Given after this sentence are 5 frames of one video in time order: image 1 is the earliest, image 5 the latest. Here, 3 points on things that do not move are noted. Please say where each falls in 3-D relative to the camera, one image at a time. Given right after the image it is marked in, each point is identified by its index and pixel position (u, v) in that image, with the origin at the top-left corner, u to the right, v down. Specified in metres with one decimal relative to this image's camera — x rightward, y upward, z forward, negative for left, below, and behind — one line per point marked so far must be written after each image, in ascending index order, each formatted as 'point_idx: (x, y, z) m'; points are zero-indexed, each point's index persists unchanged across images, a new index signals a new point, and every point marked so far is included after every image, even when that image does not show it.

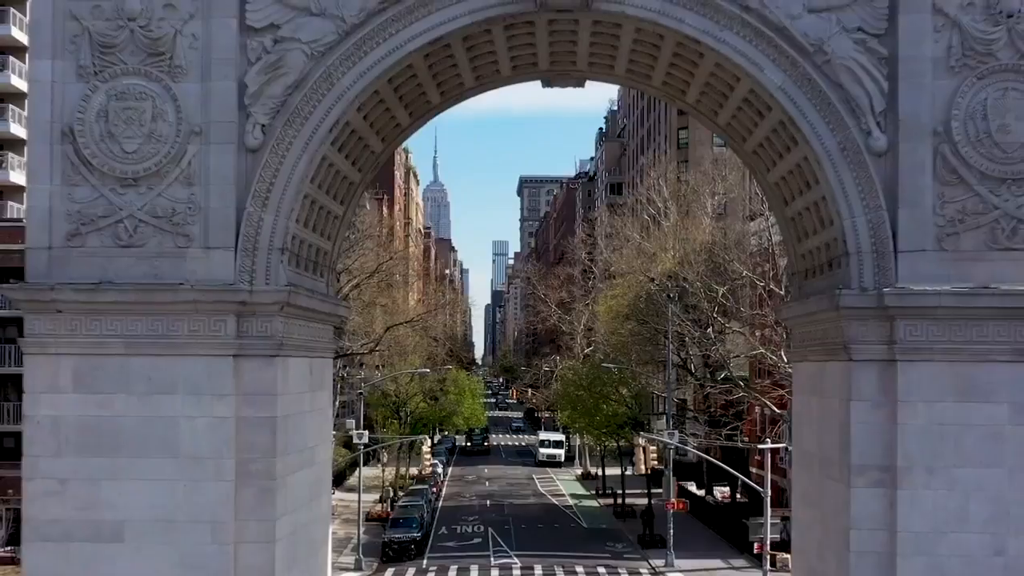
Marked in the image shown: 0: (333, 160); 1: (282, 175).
0: (-3.0, +2.1, +17.4) m
1: (-3.6, +1.8, +16.3) m
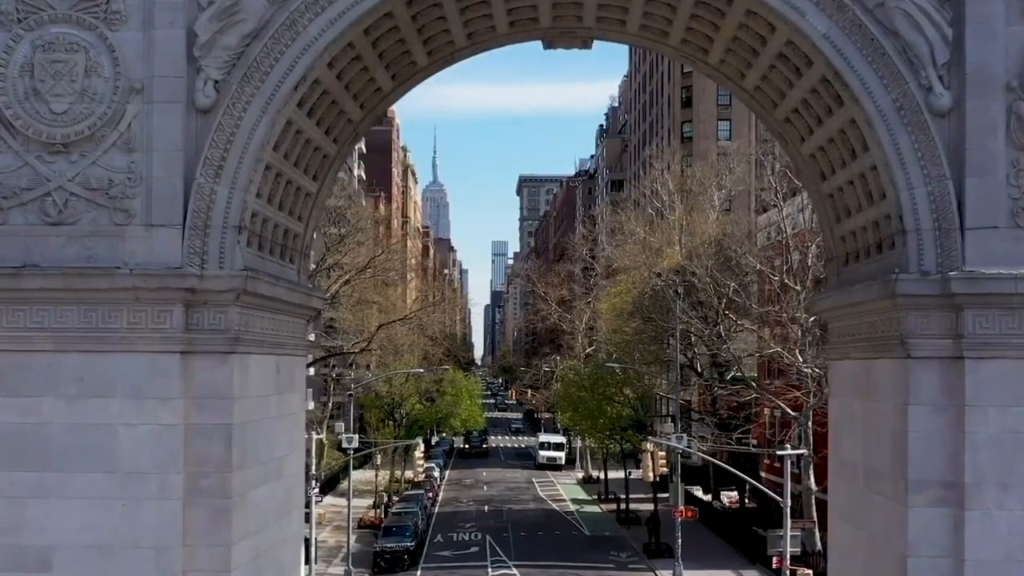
0: (-3.0, +2.3, +15.0) m
1: (-3.6, +2.0, +13.9) m
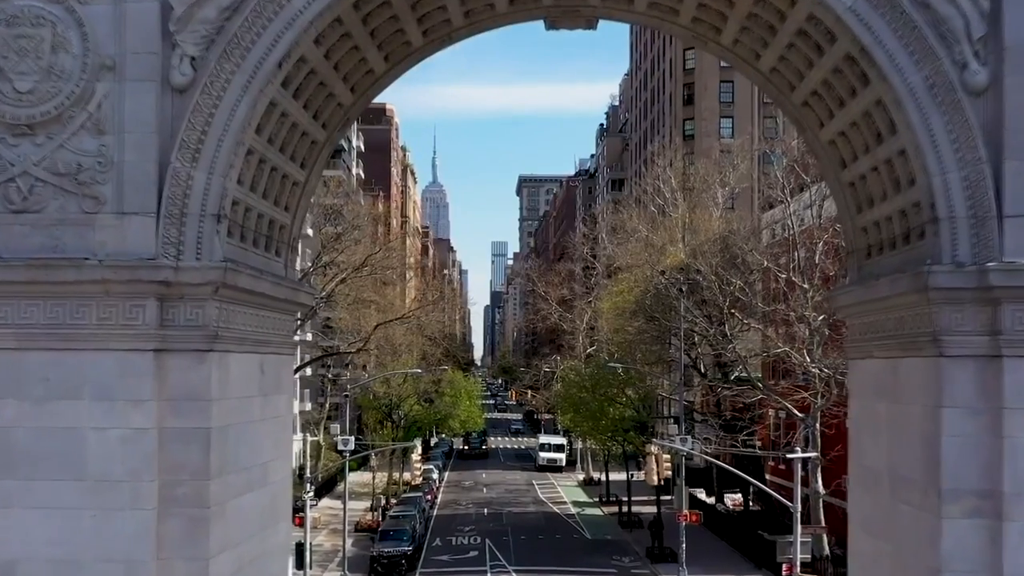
0: (-3.0, +2.4, +14.0) m
1: (-3.6, +2.0, +12.9) m
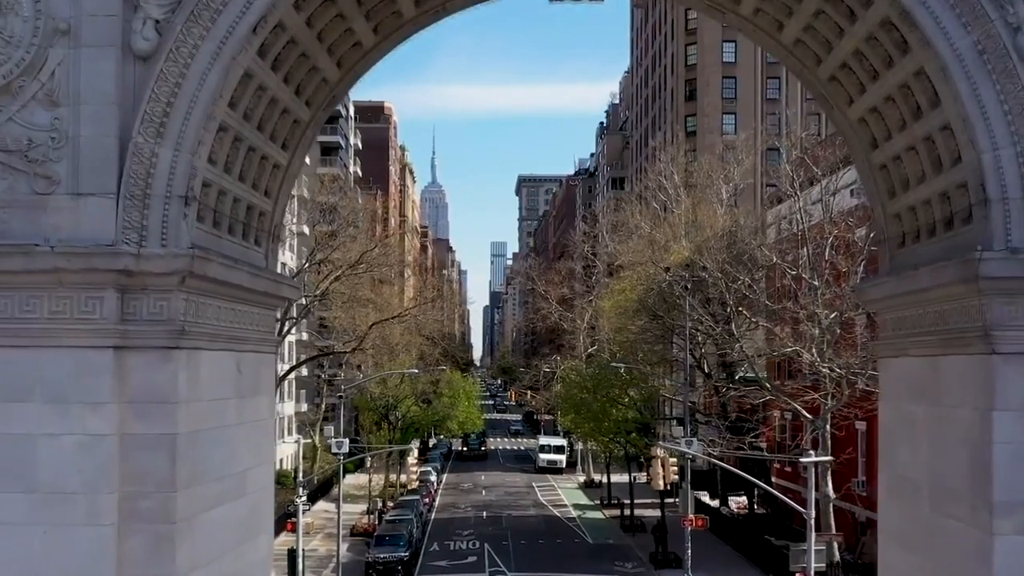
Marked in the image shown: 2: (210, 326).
0: (-3.0, +2.5, +12.7) m
1: (-3.6, +2.2, +11.6) m
2: (-3.6, -0.4, +12.4) m
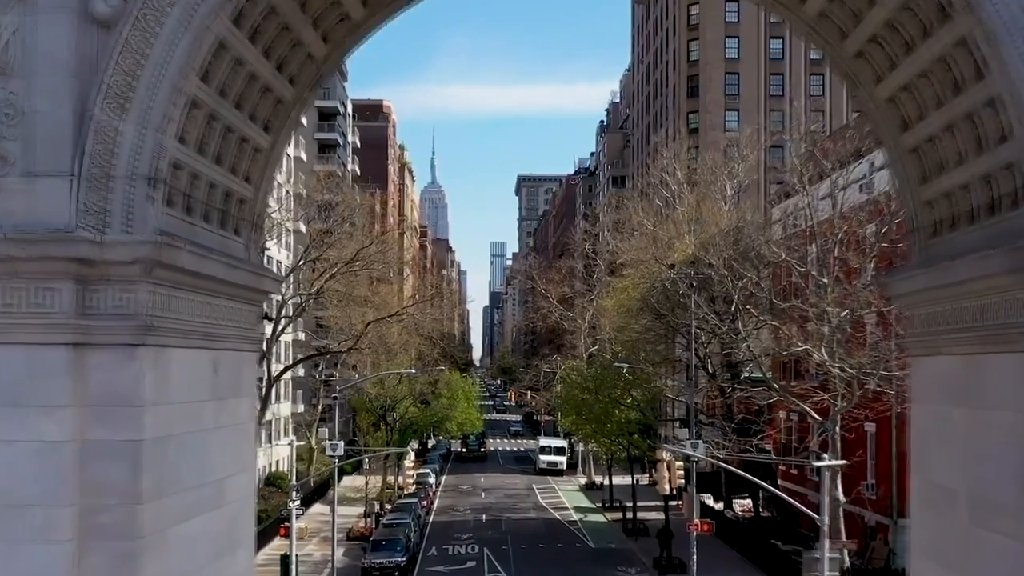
0: (-3.0, +2.6, +11.6) m
1: (-3.6, +2.2, +10.5) m
2: (-3.6, -0.3, +11.3) m
